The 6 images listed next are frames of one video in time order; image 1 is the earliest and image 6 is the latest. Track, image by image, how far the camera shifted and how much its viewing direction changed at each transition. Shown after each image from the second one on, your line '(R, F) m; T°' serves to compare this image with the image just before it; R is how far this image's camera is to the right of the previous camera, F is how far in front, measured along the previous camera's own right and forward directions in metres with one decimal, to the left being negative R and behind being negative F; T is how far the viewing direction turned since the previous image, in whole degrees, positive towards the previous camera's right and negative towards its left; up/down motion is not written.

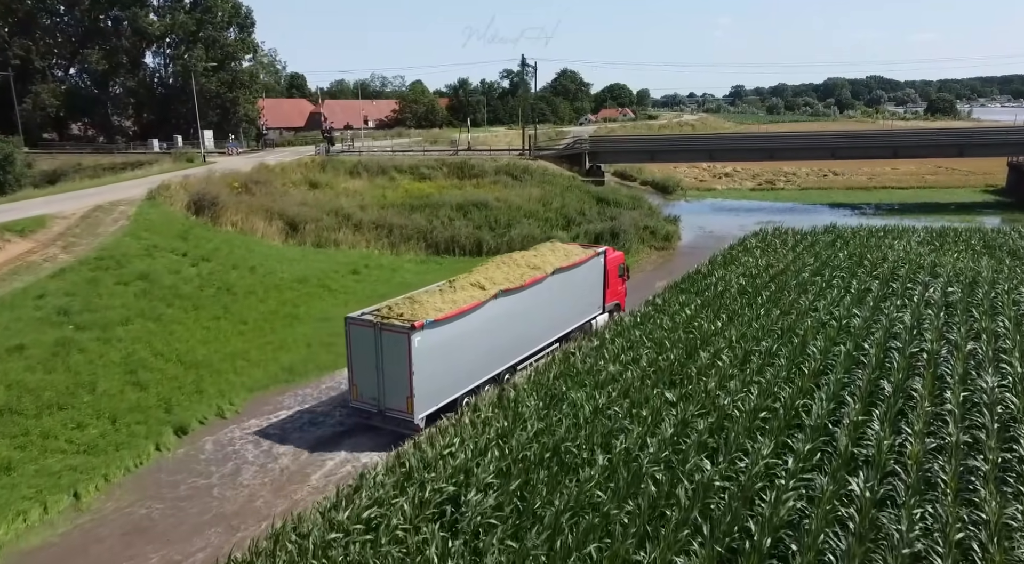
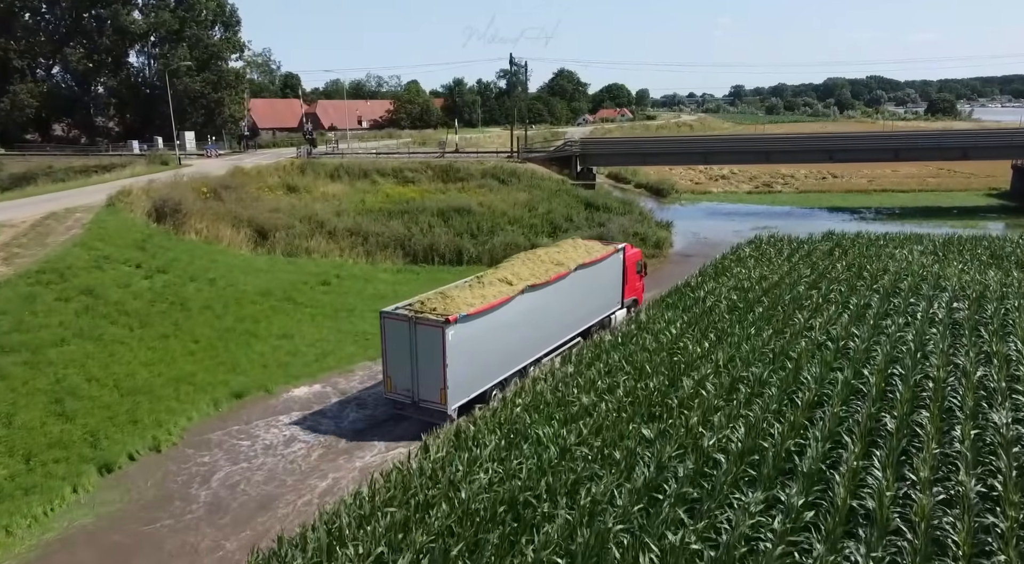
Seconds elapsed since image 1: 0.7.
(+0.6, +1.3) m; 0°
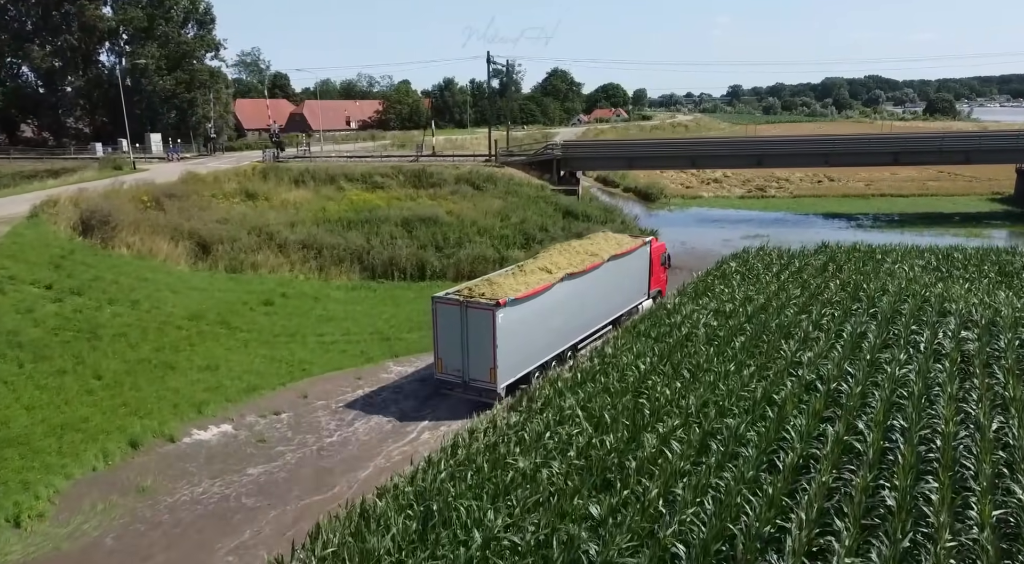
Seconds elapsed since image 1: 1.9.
(+1.0, +2.0) m; 0°
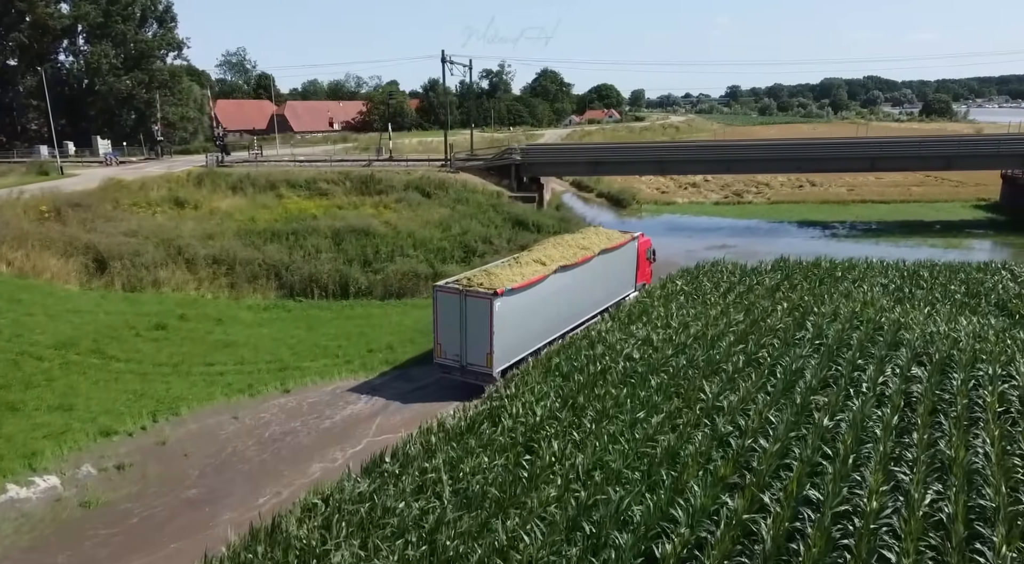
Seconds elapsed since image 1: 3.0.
(+2.0, +1.9) m; 0°
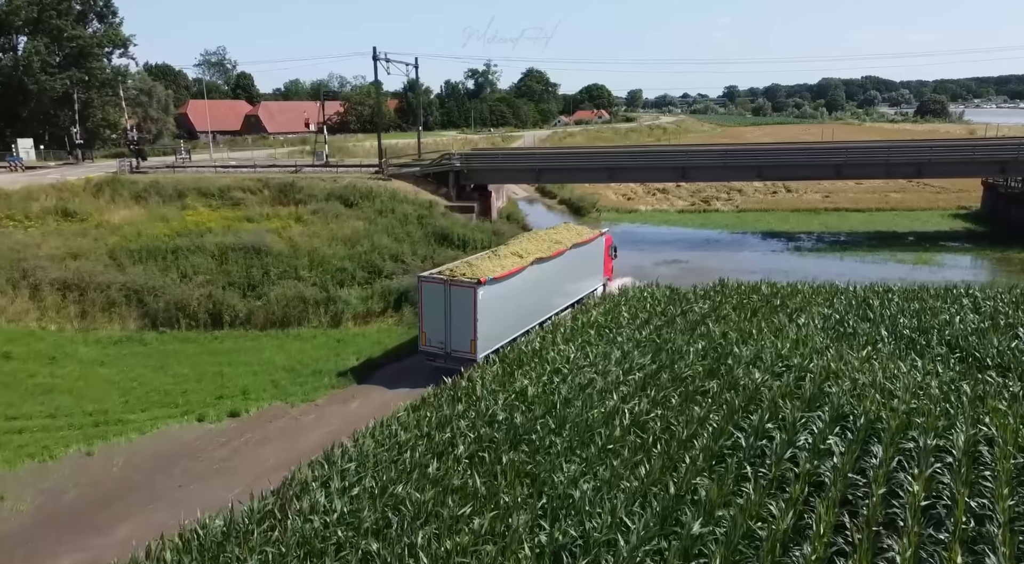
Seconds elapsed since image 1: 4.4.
(+2.6, +2.7) m; 0°
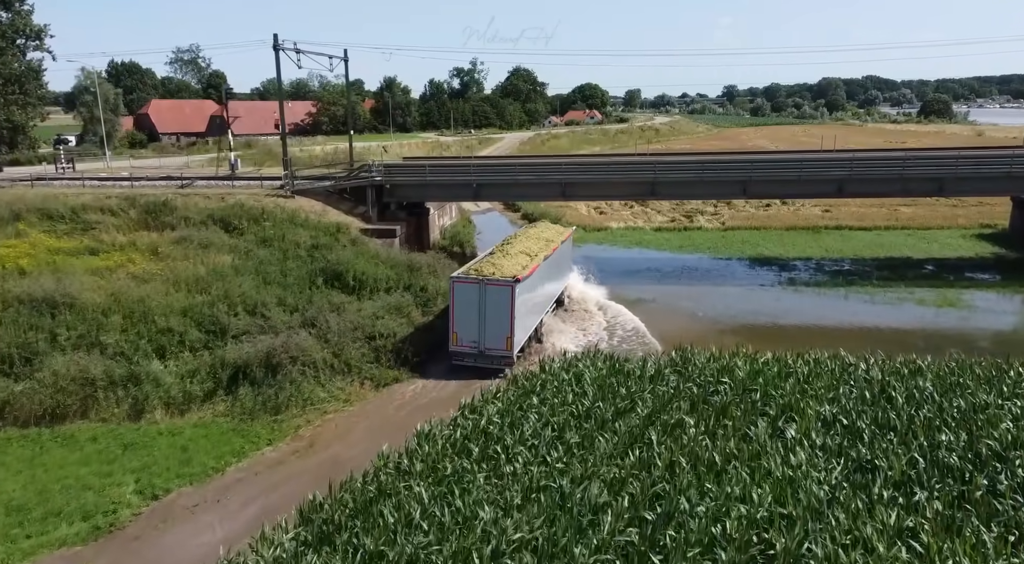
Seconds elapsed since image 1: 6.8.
(+2.3, +5.8) m; 0°
